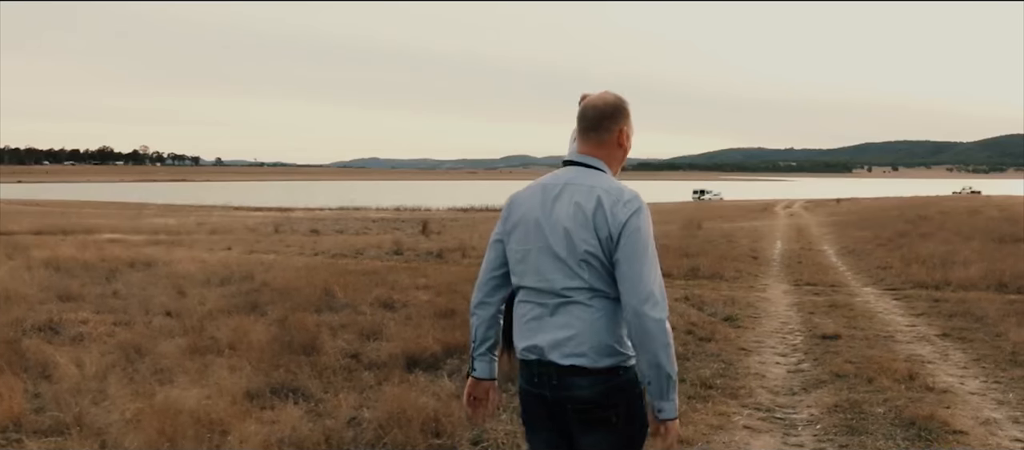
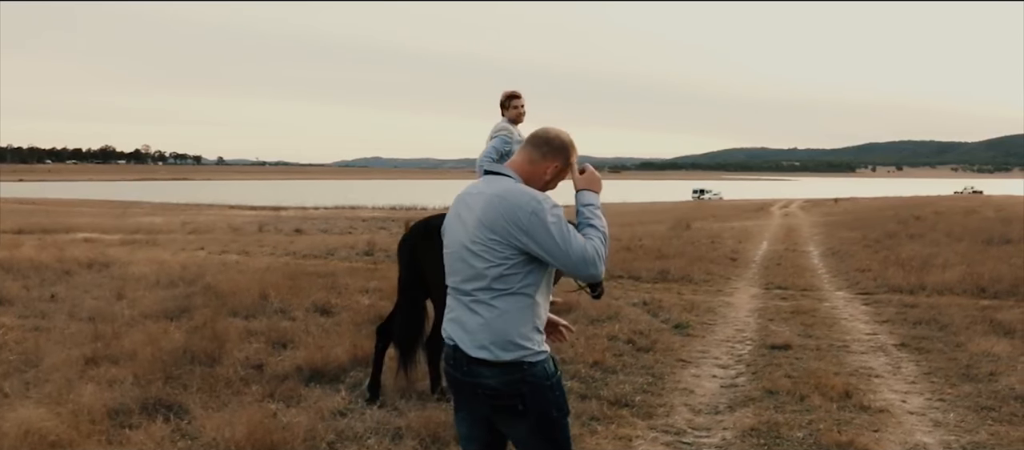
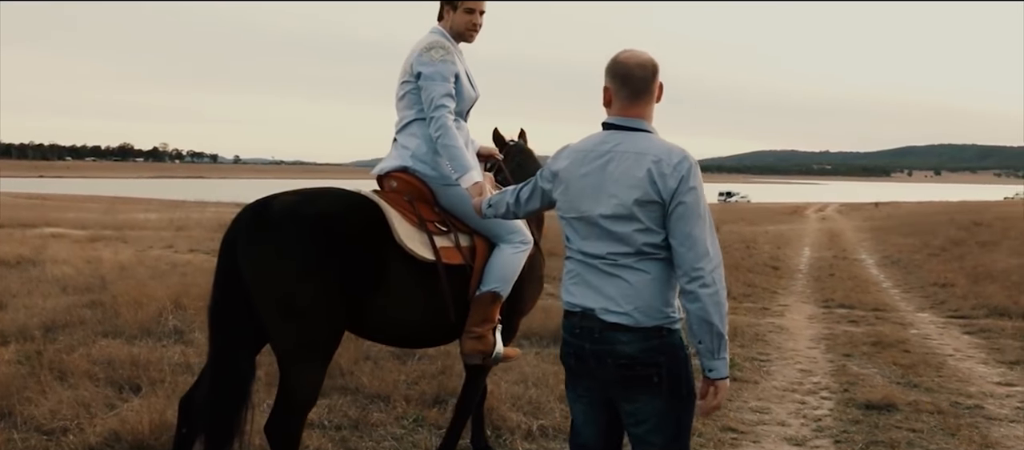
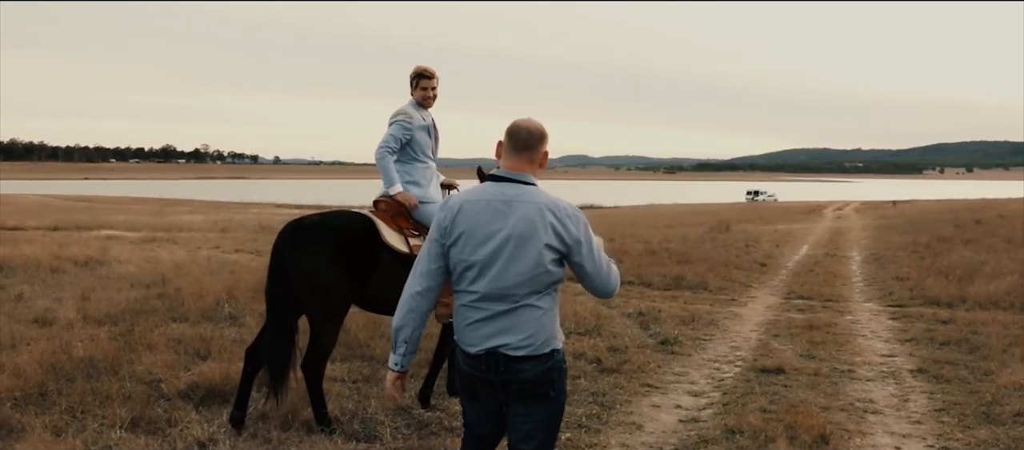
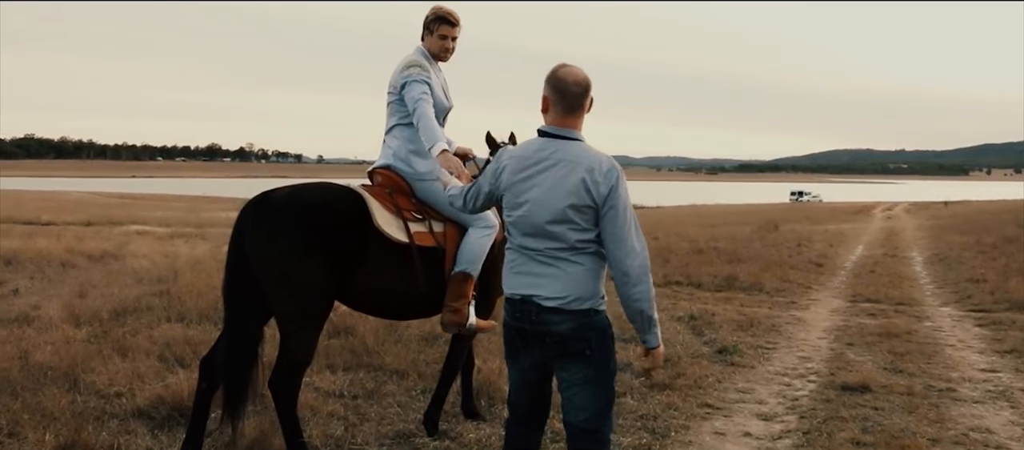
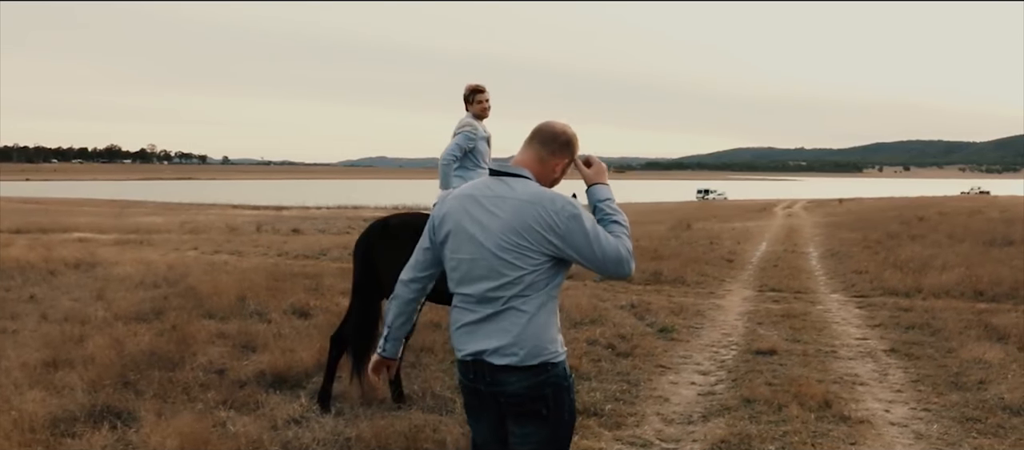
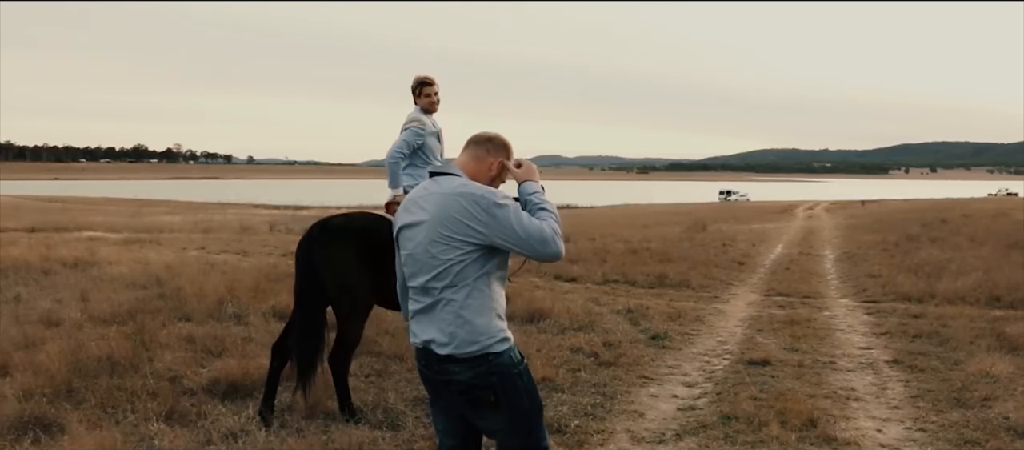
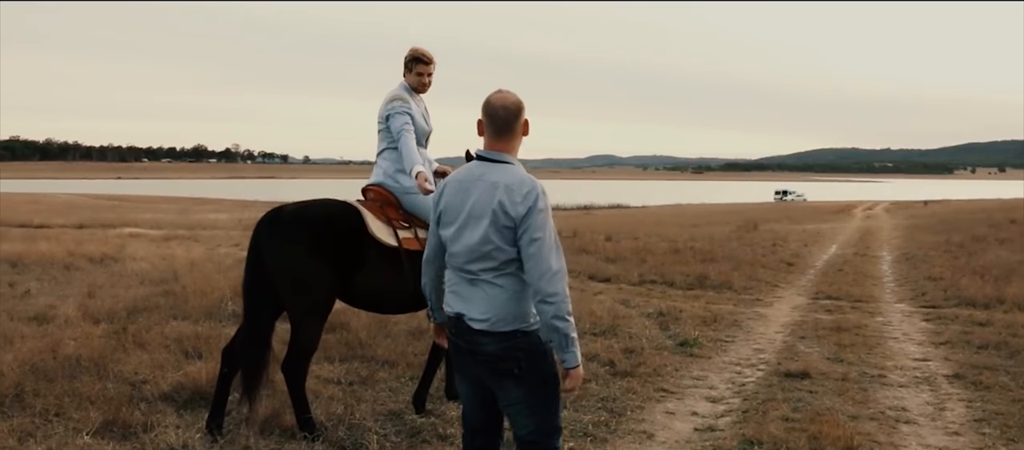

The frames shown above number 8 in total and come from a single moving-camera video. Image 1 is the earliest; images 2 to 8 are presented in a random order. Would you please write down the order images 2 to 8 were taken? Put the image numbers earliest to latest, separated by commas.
2, 6, 7, 4, 8, 5, 3
